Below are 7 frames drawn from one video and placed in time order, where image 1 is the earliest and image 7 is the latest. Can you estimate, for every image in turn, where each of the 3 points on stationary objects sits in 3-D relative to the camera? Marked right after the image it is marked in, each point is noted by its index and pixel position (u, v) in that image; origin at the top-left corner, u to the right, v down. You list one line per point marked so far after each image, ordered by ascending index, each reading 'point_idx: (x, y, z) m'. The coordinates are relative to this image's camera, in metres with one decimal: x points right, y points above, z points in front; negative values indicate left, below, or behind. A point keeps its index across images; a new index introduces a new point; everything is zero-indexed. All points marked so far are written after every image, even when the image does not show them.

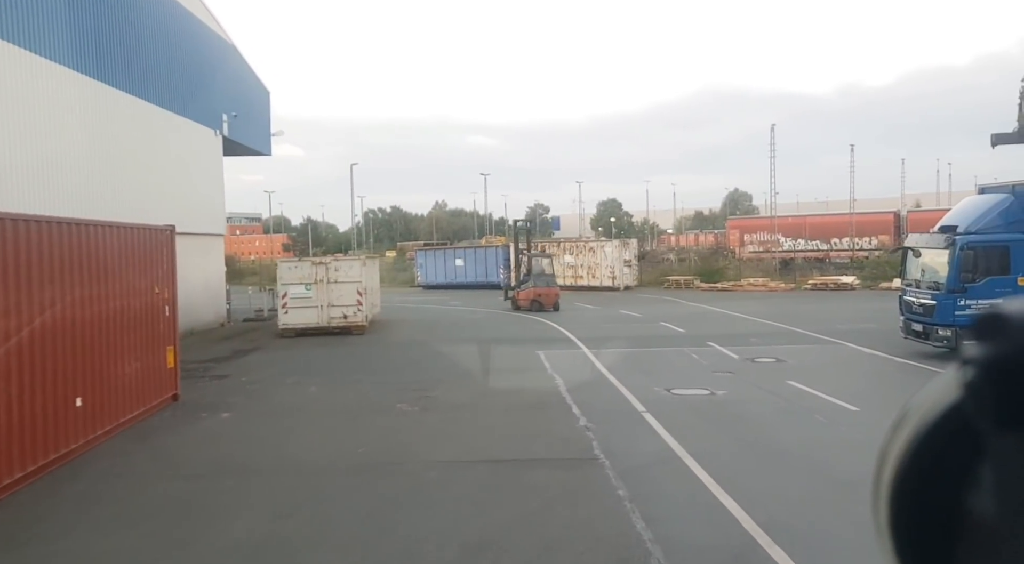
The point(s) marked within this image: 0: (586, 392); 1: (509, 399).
0: (+1.3, -2.0, +13.7) m
1: (-0.1, -2.0, +13.0) m
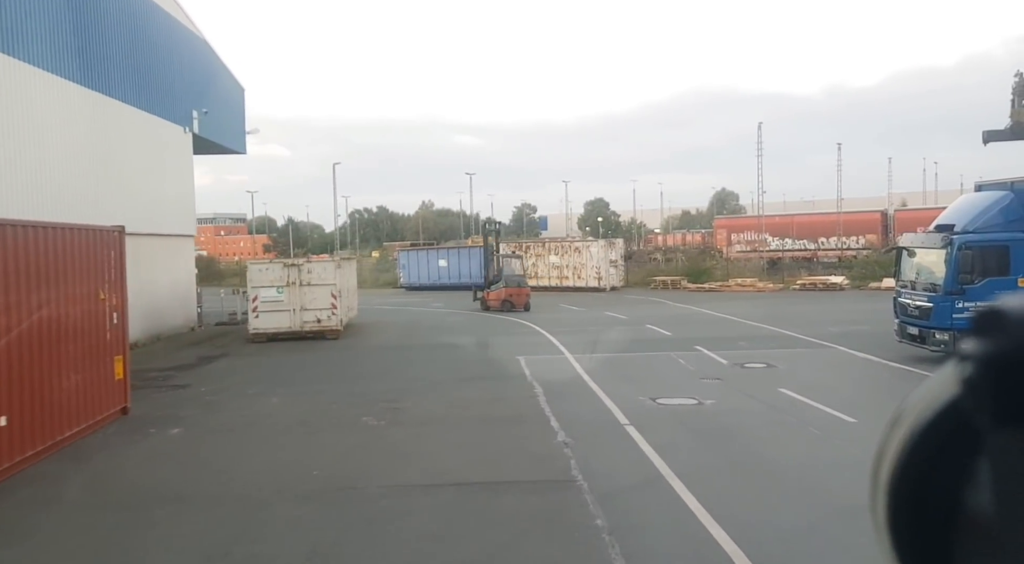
0: (+0.9, -2.1, +12.9) m
1: (-0.5, -2.1, +12.2) m
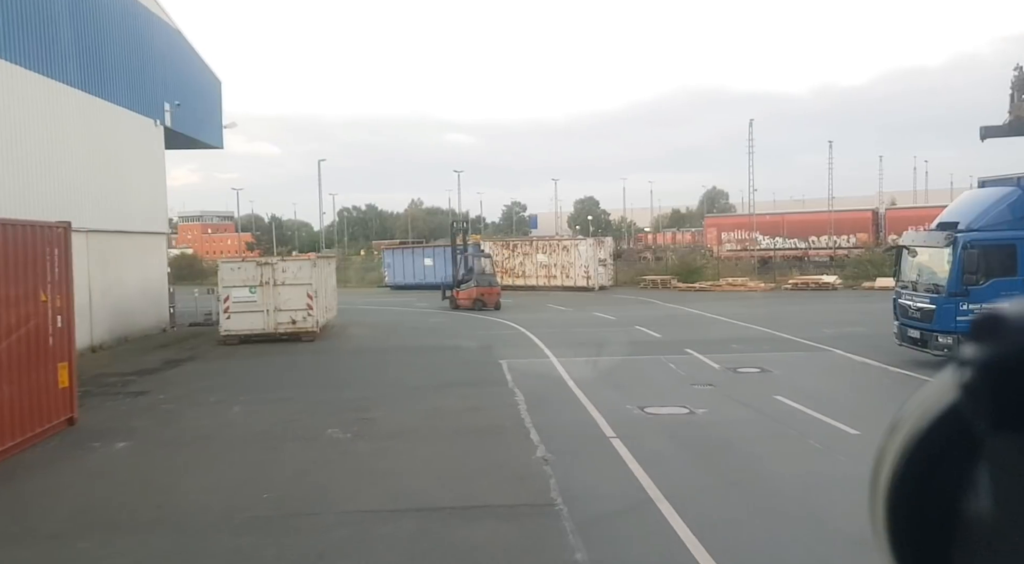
0: (+0.6, -2.1, +12.0) m
1: (-0.8, -2.1, +11.3) m
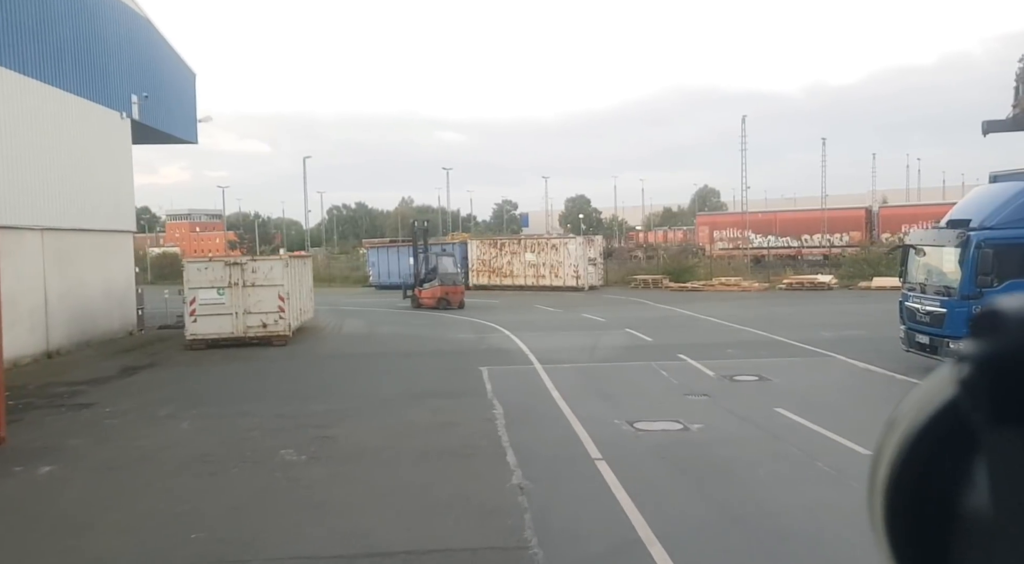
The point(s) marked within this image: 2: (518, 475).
0: (+0.2, -2.1, +10.9) m
1: (-1.1, -2.1, +10.2) m
2: (+0.1, -2.2, +8.7) m
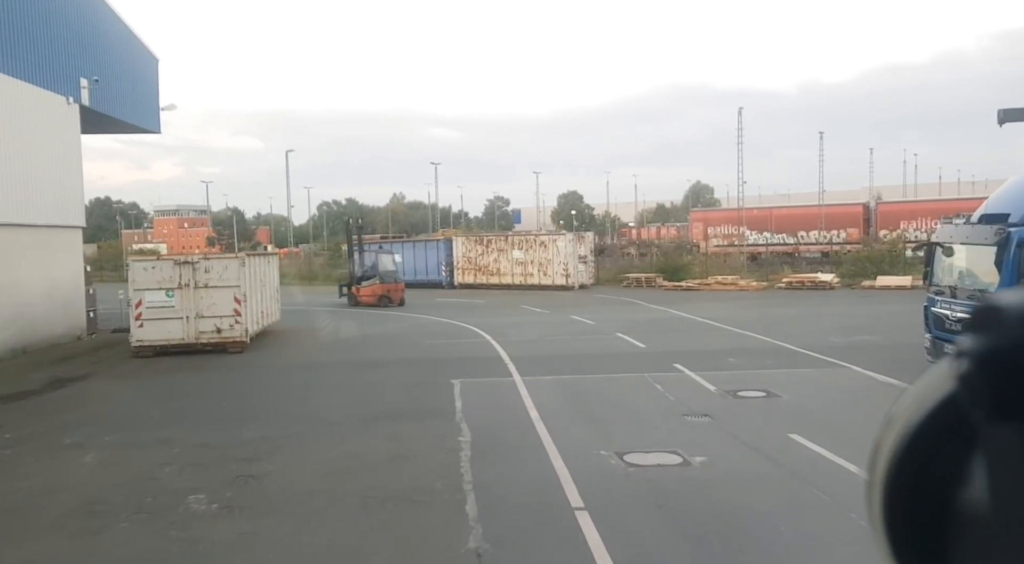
0: (-0.2, -2.2, +9.1) m
1: (-1.5, -2.2, +8.4) m
2: (-0.3, -2.3, +6.9) m
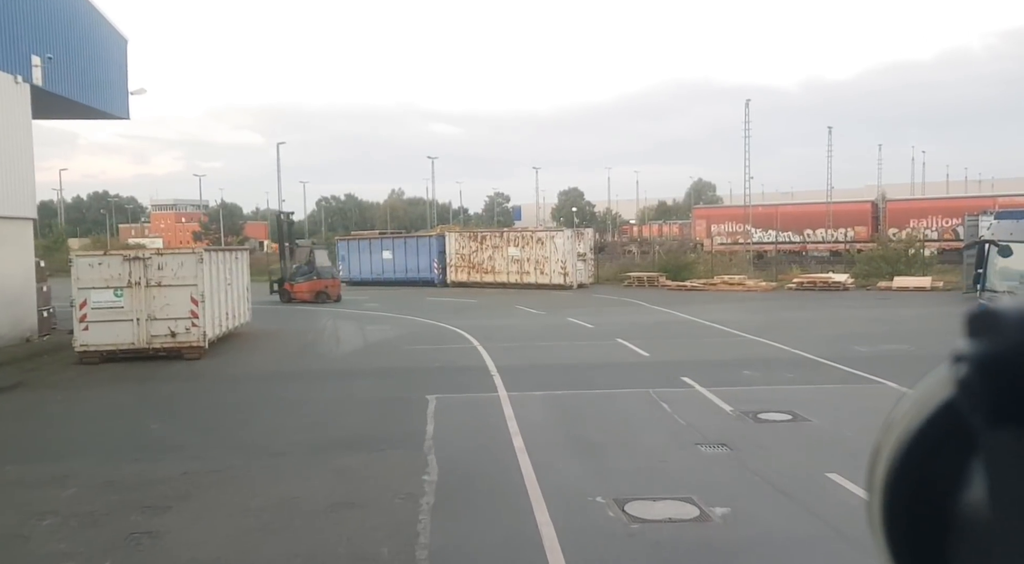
0: (-0.4, -2.2, +7.3) m
1: (-1.8, -2.2, +6.5) m
2: (-0.6, -2.3, +5.0) m
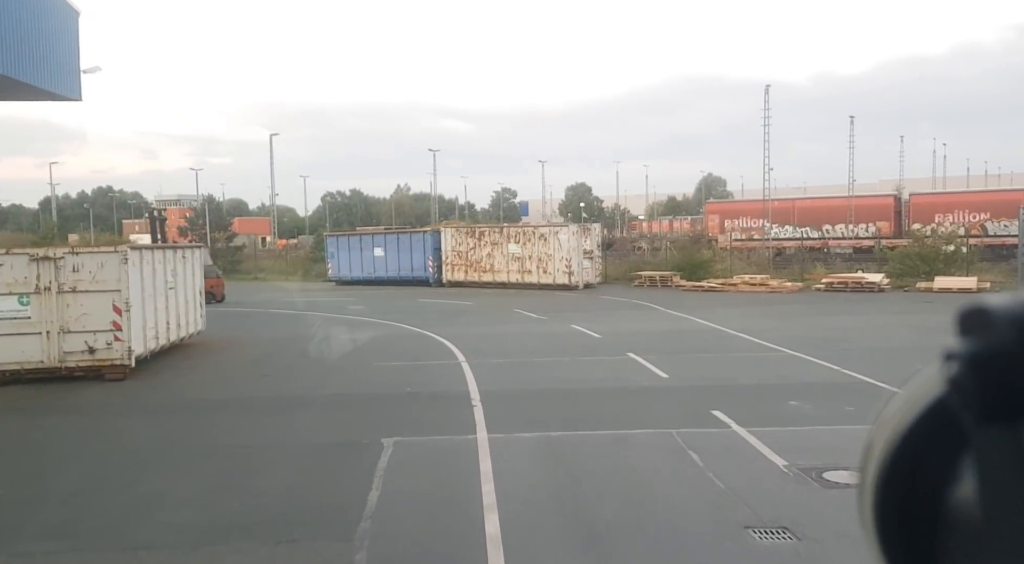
0: (-0.7, -2.4, +4.4) m
1: (-2.1, -2.4, +3.6) m
2: (-0.9, -2.5, +2.1) m
